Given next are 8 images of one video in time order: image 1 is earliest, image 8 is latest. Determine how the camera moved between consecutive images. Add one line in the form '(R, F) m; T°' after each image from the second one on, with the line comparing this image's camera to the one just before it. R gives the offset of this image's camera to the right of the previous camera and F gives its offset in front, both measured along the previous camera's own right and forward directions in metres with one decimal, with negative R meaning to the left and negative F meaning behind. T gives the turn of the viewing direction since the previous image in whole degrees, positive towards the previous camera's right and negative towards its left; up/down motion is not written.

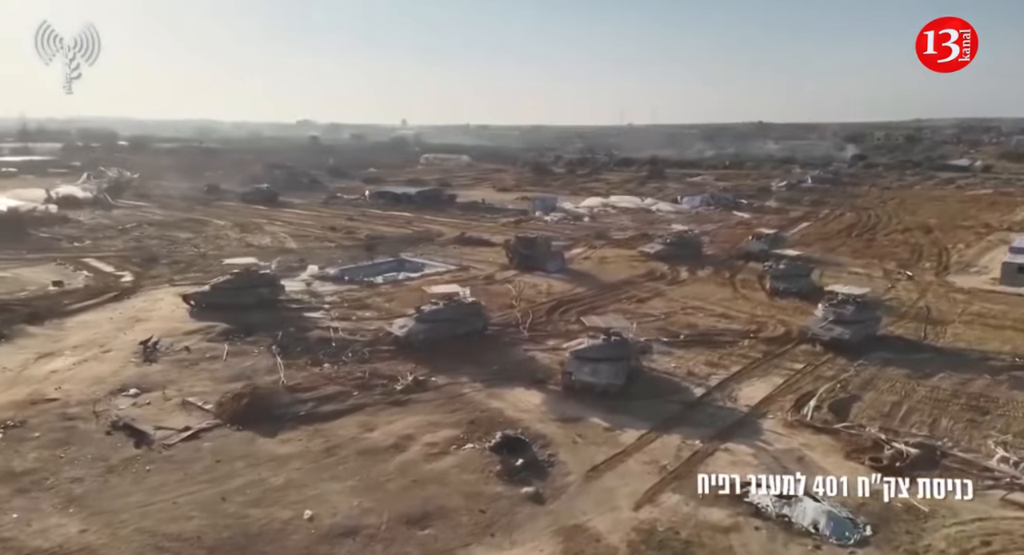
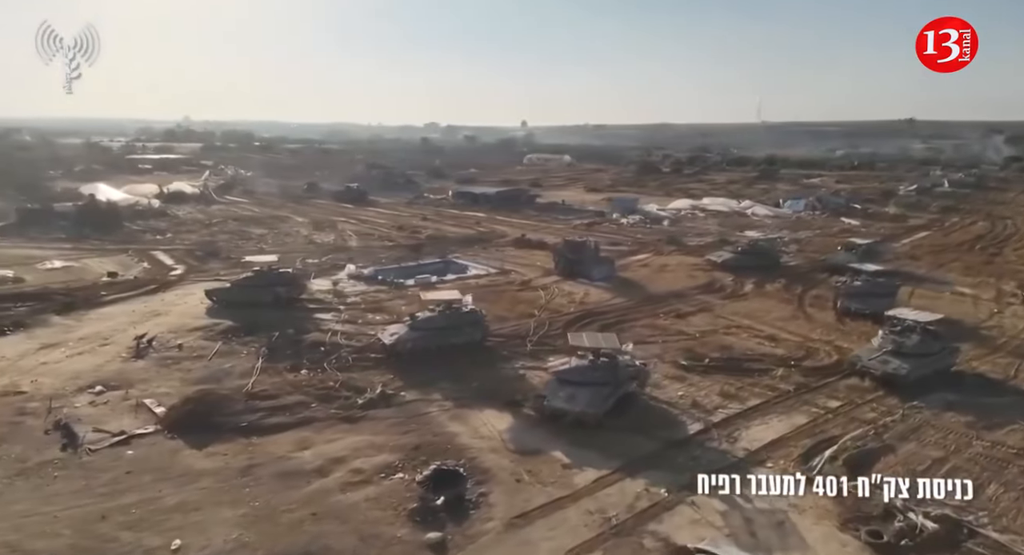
(+2.2, +1.3) m; -10°
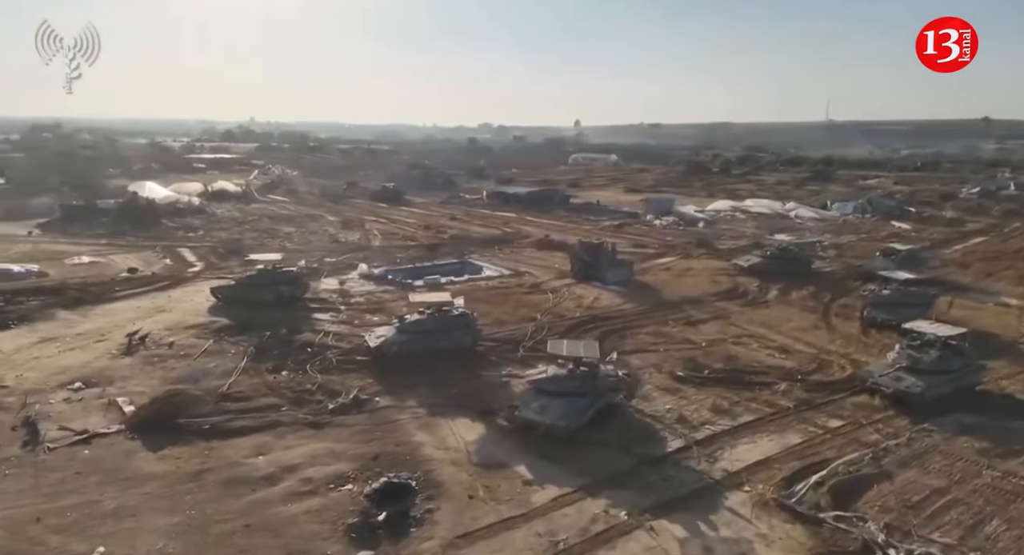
(+1.1, +0.5) m; -4°
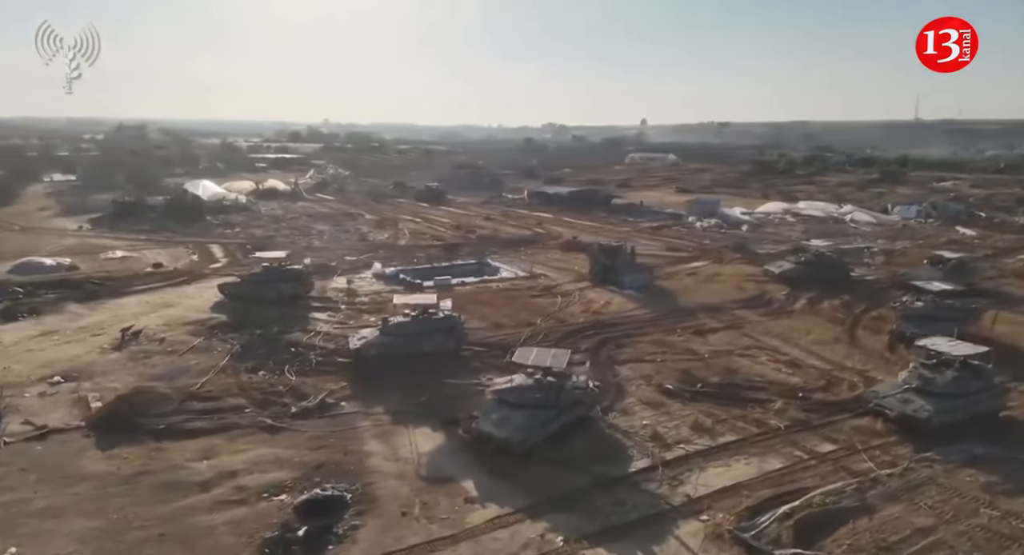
(+1.4, +0.6) m; -5°
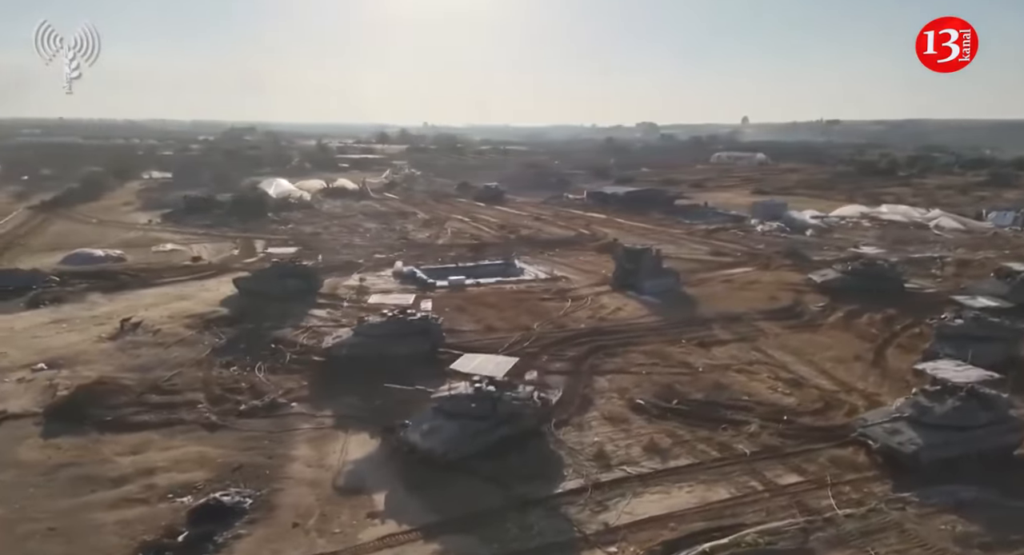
(+2.0, +0.6) m; -7°
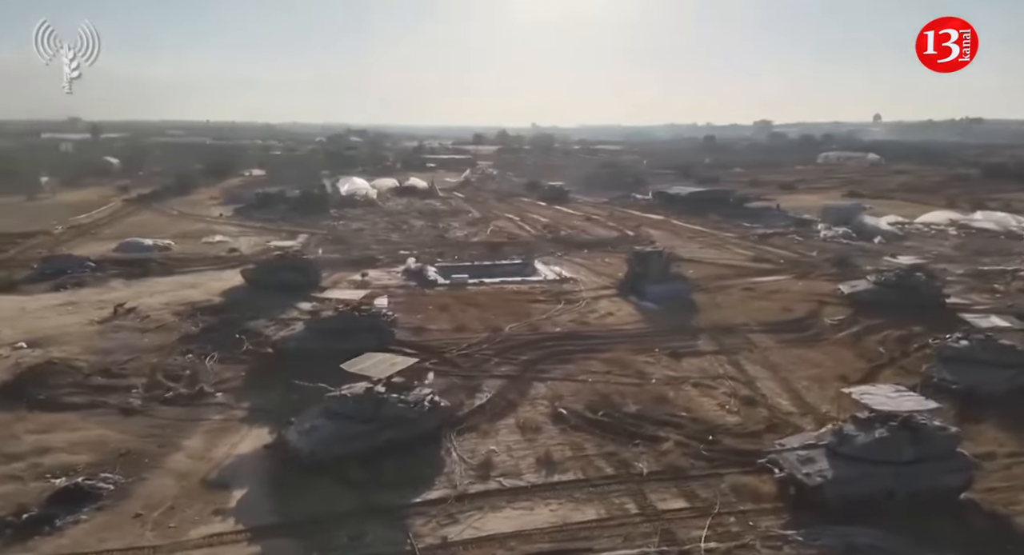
(+2.7, +0.5) m; -9°
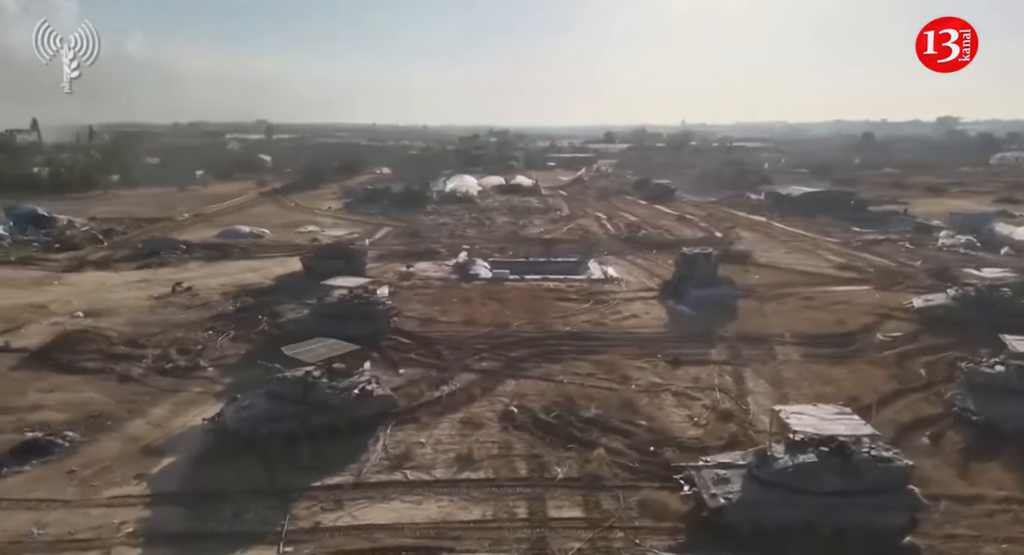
(+2.6, +0.4) m; -12°
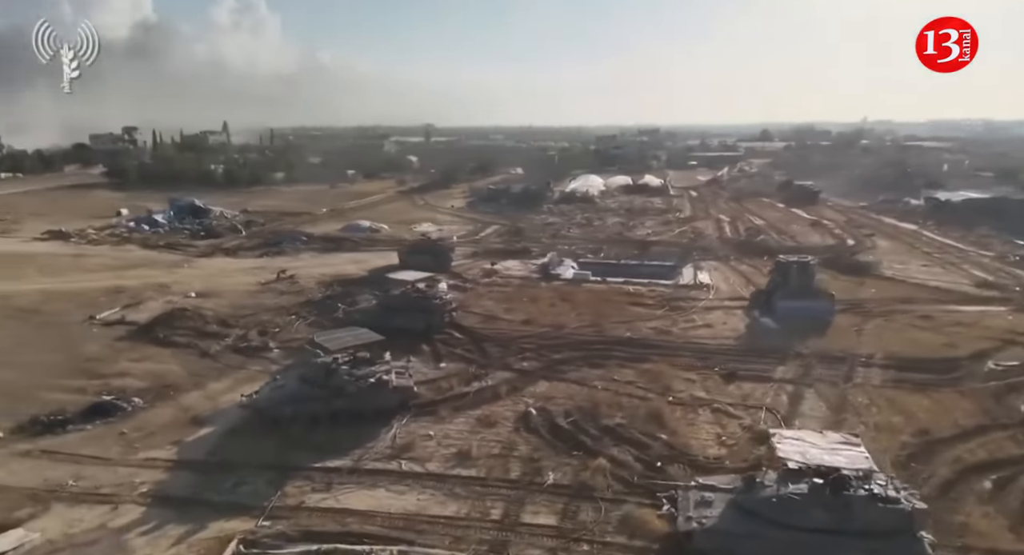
(+1.7, +0.2) m; -12°
